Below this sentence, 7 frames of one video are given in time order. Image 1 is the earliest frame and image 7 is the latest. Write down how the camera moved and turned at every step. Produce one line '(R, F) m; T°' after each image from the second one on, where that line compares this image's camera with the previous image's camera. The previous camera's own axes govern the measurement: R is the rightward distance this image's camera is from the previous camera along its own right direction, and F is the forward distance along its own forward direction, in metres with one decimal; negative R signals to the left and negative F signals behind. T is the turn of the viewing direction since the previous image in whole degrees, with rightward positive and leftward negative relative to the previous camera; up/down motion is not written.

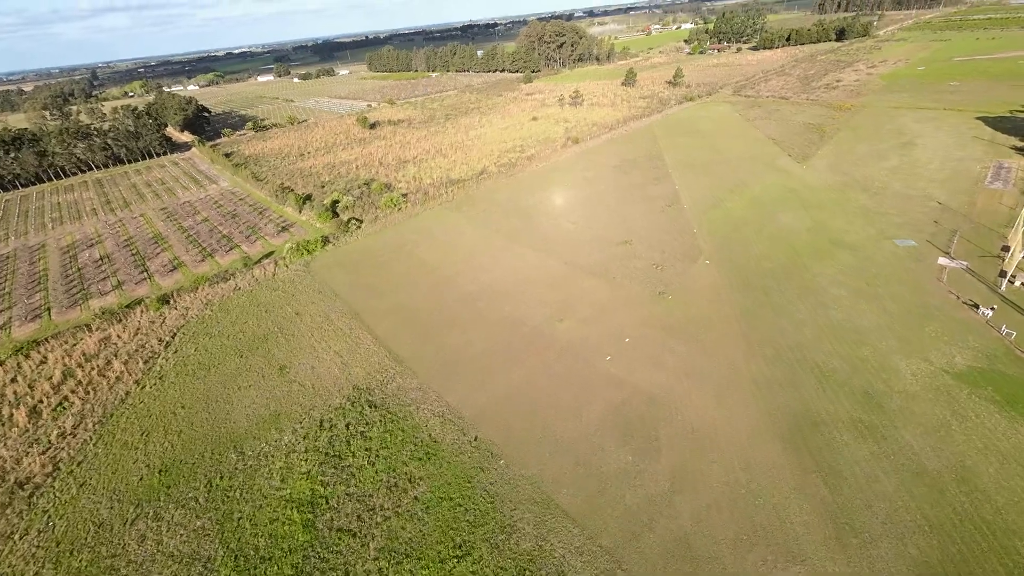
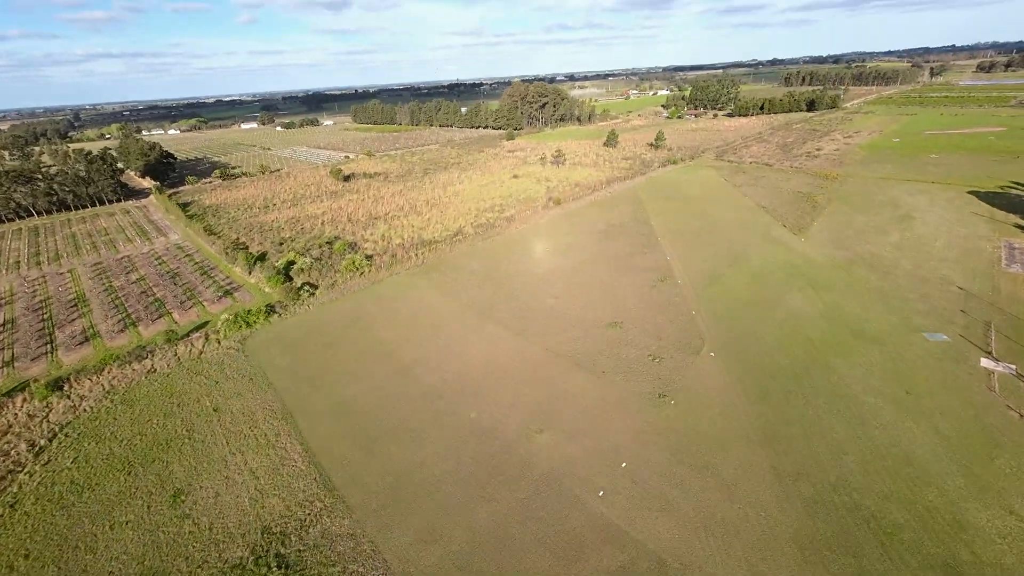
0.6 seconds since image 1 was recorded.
(+0.2, +2.3) m; +2°
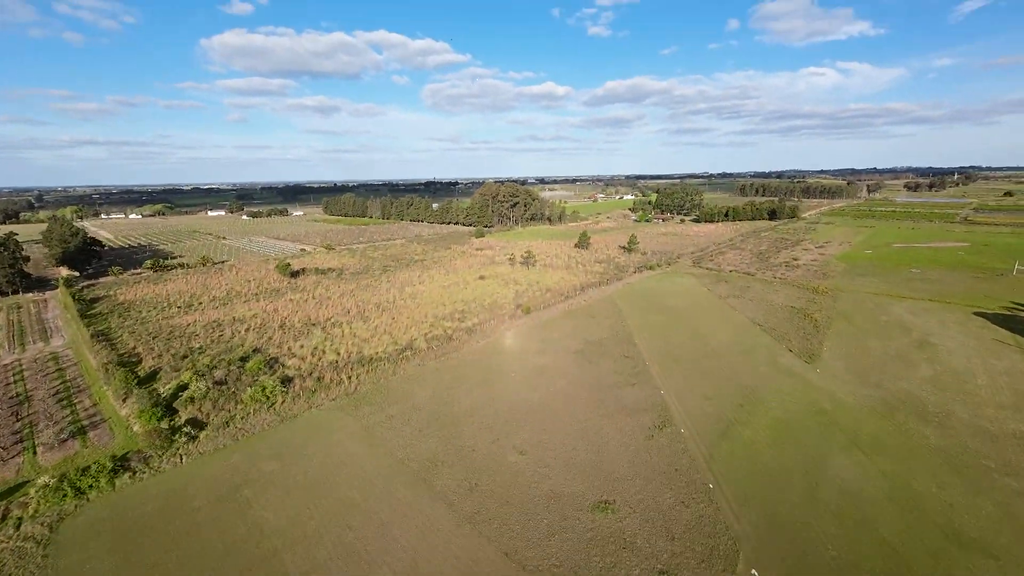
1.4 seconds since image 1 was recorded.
(+0.4, +3.6) m; +4°
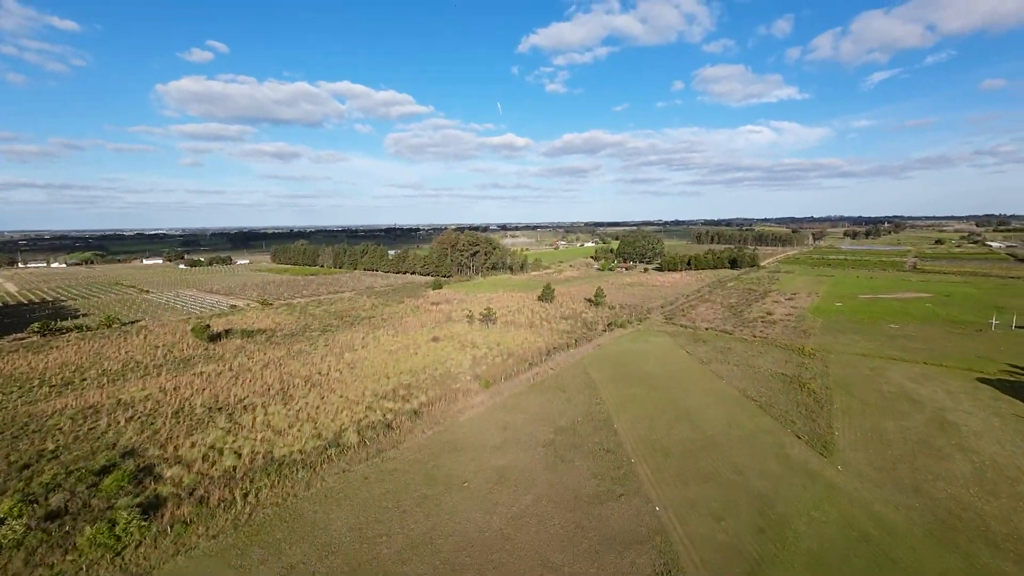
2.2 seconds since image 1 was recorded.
(+0.3, +3.3) m; +5°
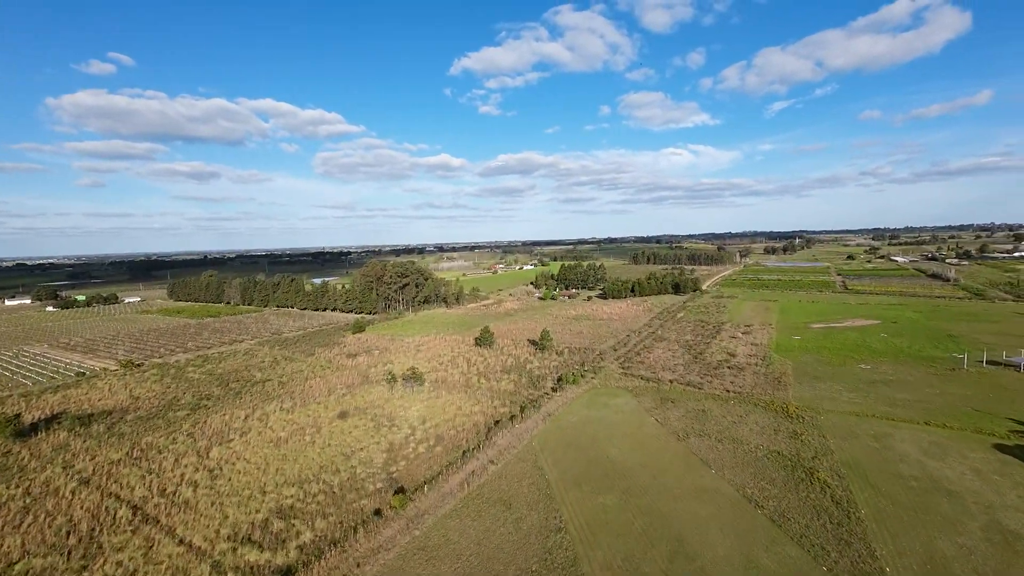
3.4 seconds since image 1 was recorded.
(+0.6, +5.1) m; +8°
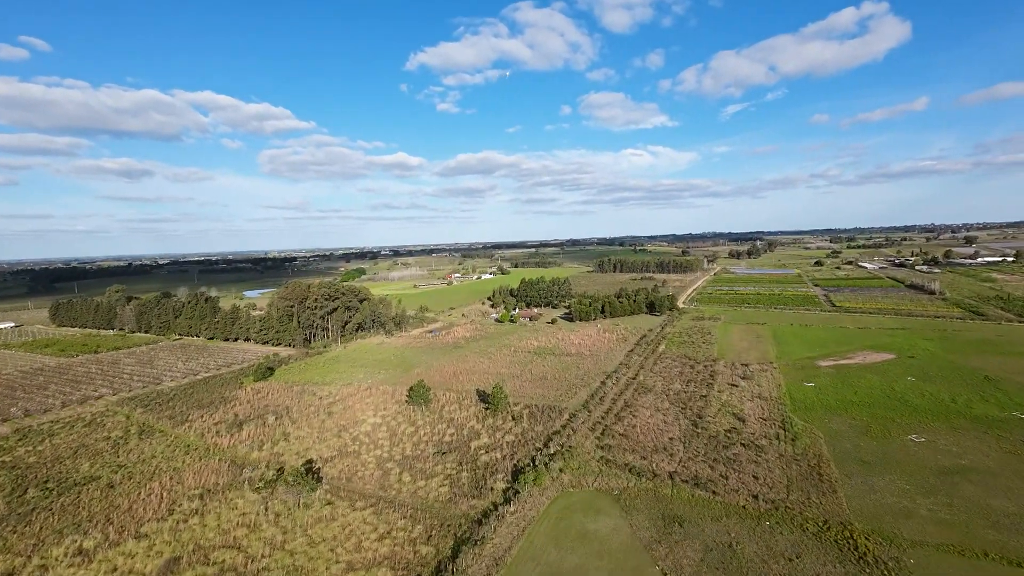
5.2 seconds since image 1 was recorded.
(+1.2, +7.7) m; +5°
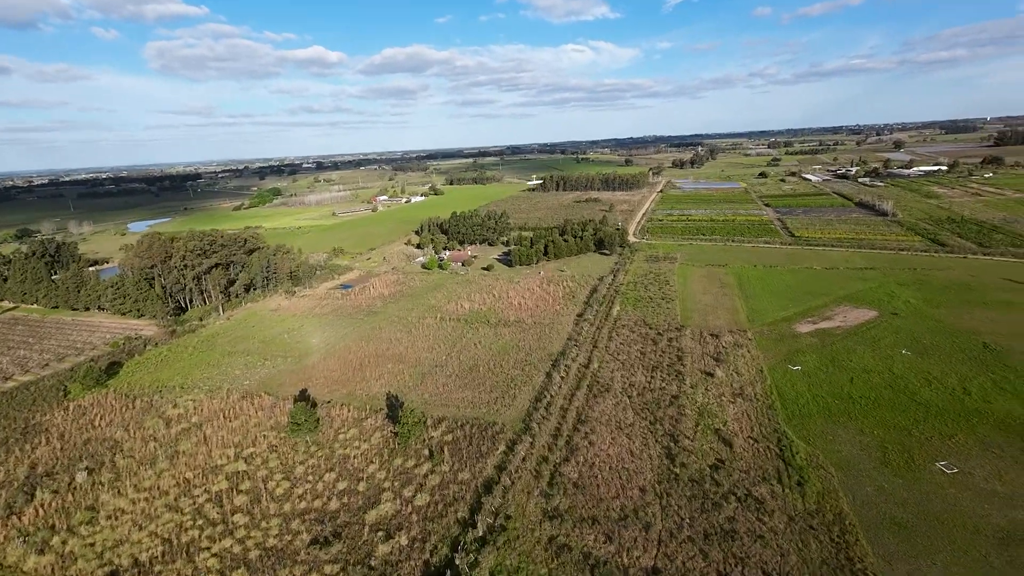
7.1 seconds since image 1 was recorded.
(+1.4, +7.6) m; +7°
